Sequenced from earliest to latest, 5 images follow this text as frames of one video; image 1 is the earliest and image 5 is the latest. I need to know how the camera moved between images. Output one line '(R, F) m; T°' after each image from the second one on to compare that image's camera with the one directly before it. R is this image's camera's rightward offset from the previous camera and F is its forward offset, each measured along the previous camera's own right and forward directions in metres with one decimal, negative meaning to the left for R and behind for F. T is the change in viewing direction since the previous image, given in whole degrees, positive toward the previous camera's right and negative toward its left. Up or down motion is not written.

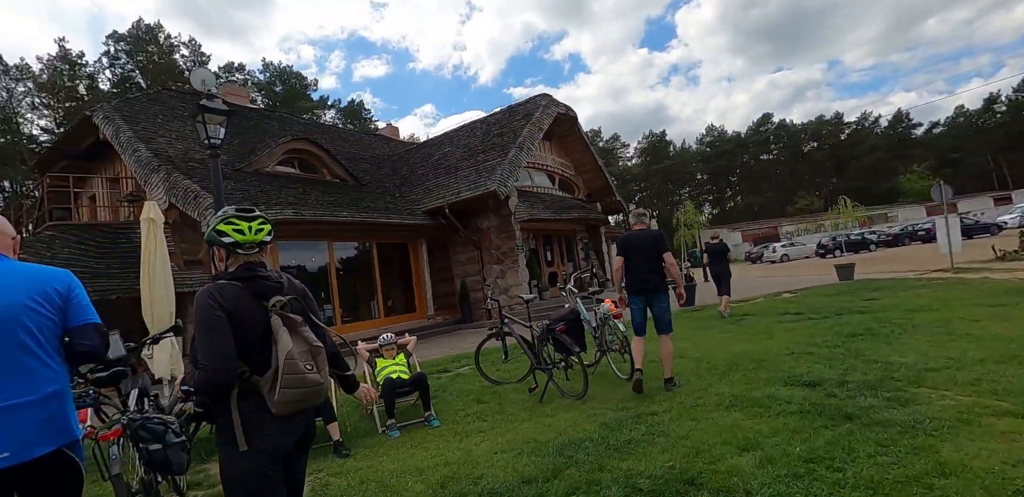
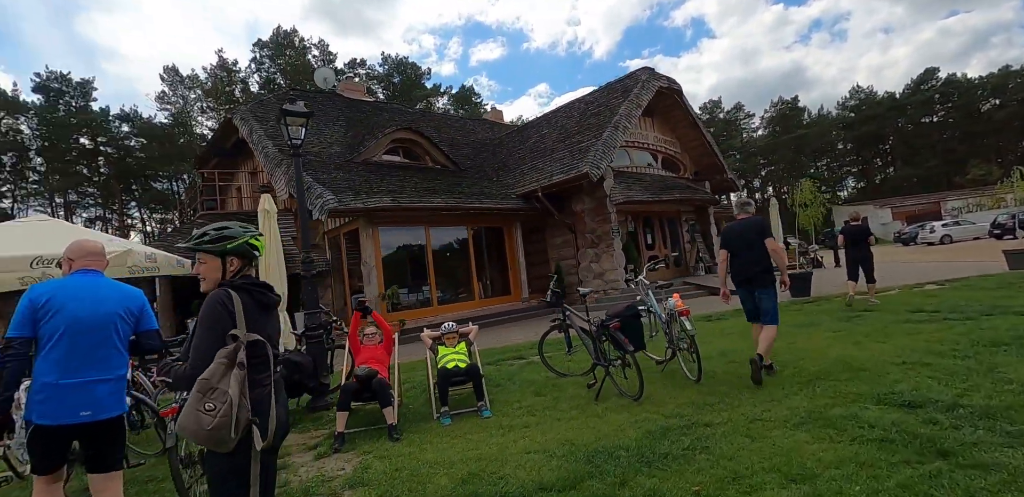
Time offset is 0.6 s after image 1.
(+0.8, +0.3) m; -14°
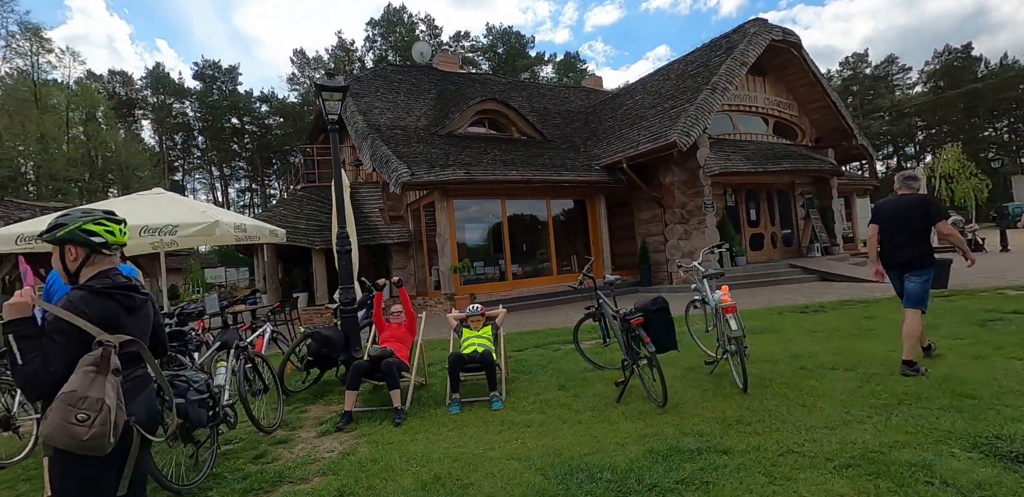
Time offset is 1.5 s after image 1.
(+1.0, +0.7) m; -13°
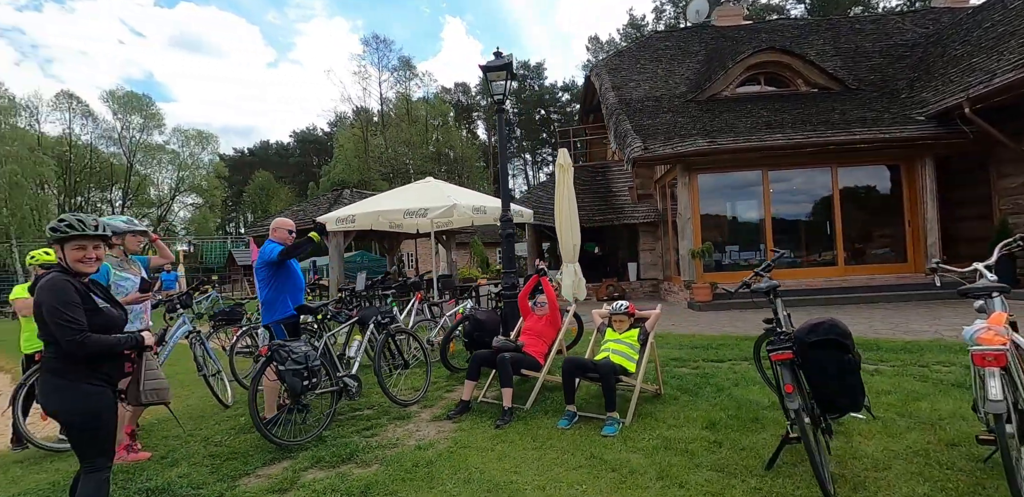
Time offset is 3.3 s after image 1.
(+1.4, +1.6) m; -34°
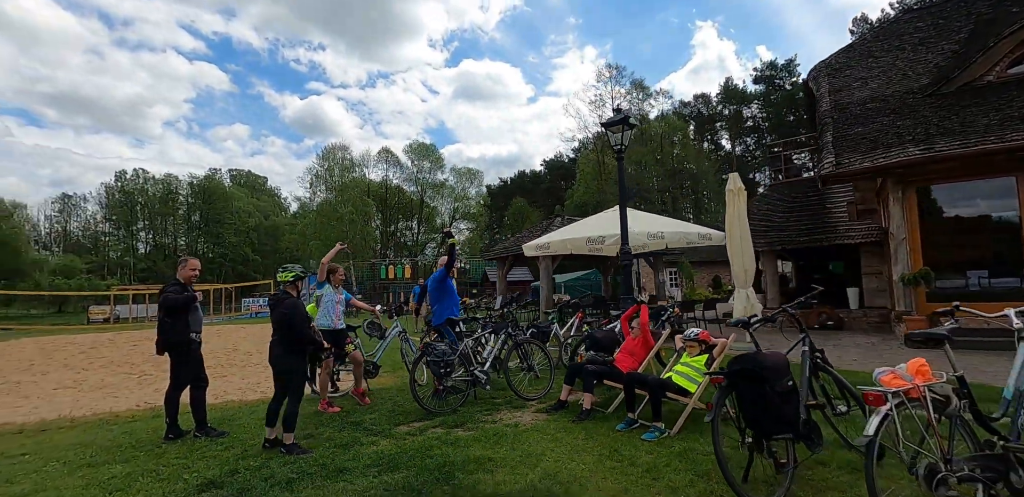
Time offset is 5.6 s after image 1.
(+1.8, -0.8) m; -27°
